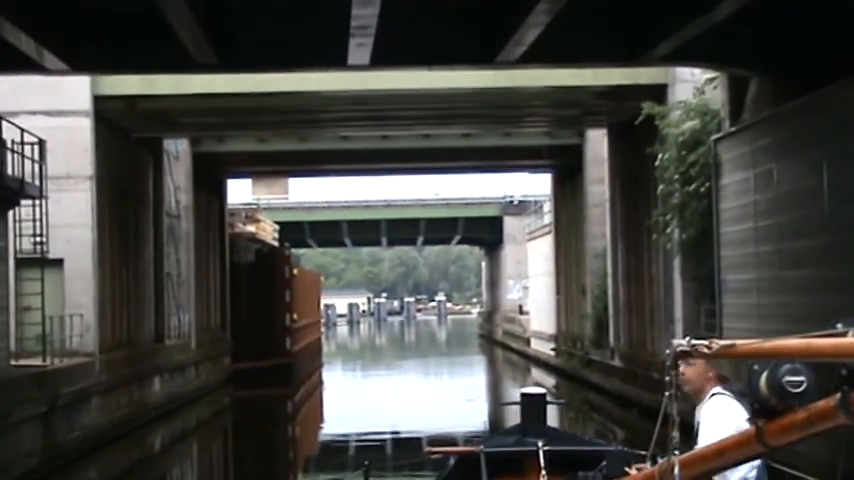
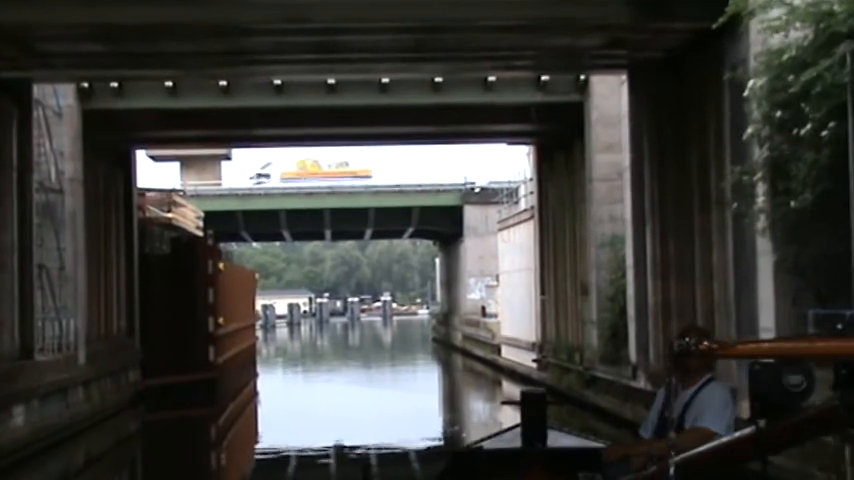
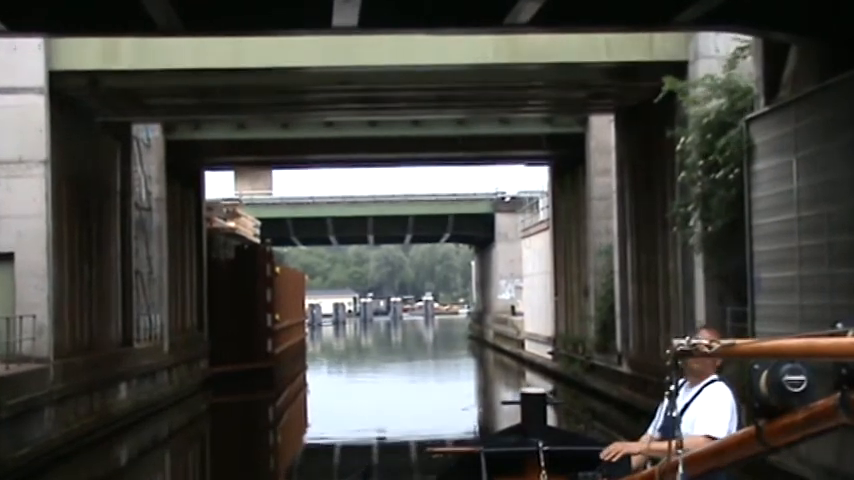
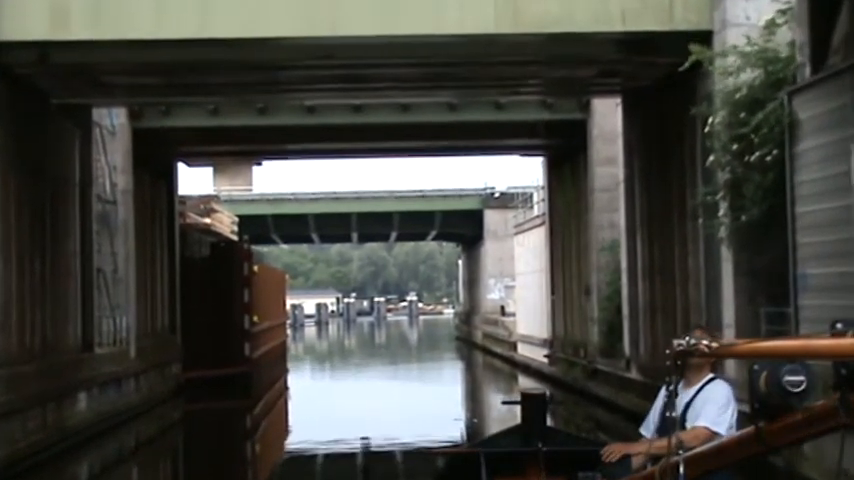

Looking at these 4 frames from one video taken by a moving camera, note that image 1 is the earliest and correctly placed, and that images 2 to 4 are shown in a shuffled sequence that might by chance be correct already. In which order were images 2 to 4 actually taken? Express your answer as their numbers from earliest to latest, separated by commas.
3, 4, 2
